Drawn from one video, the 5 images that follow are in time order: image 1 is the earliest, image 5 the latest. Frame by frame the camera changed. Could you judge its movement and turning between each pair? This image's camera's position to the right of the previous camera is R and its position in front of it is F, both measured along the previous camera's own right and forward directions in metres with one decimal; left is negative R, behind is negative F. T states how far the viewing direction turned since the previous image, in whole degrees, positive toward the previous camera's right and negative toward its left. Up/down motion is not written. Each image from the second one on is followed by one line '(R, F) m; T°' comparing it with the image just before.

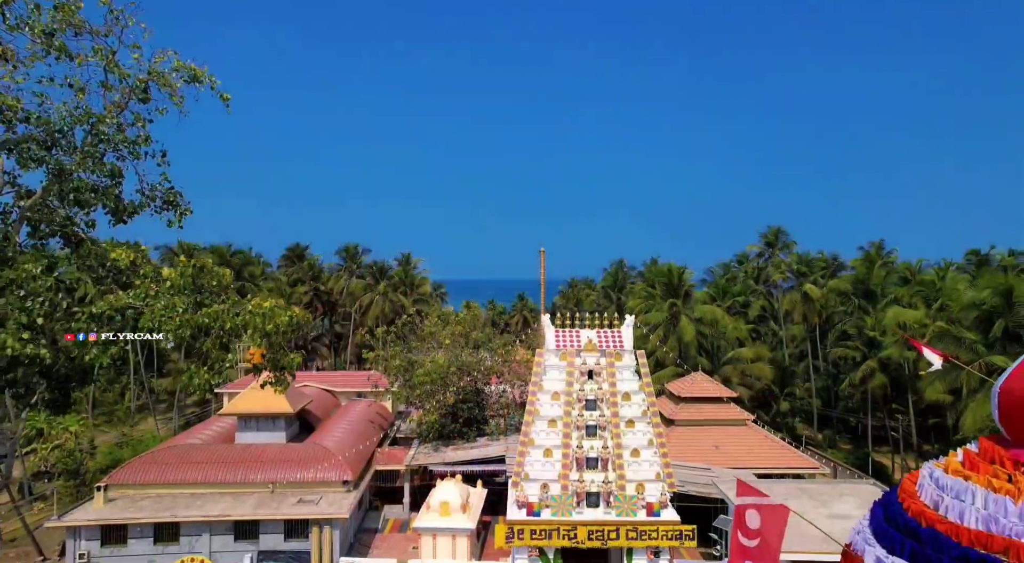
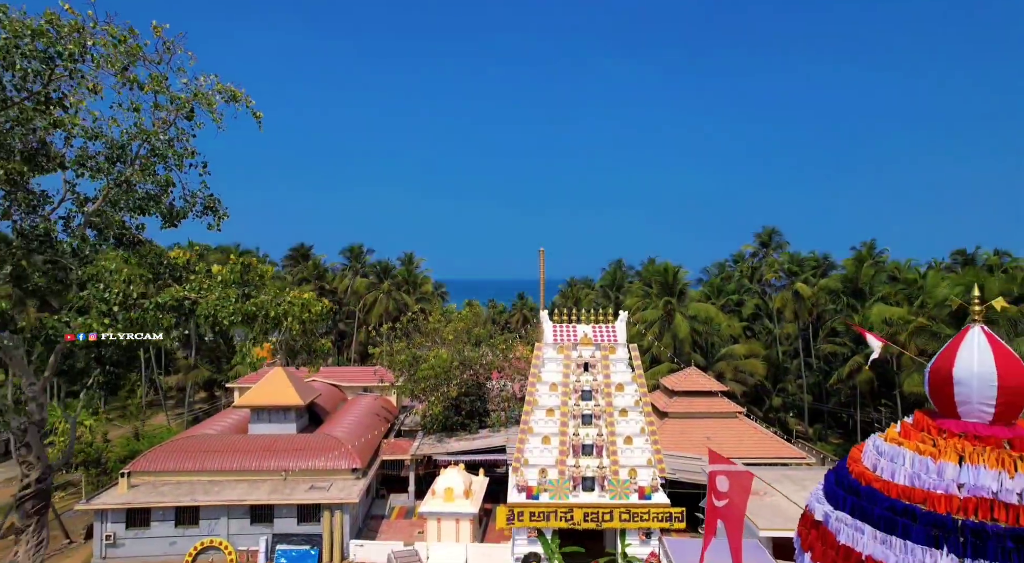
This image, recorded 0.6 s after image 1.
(0.0, -1.0) m; 0°
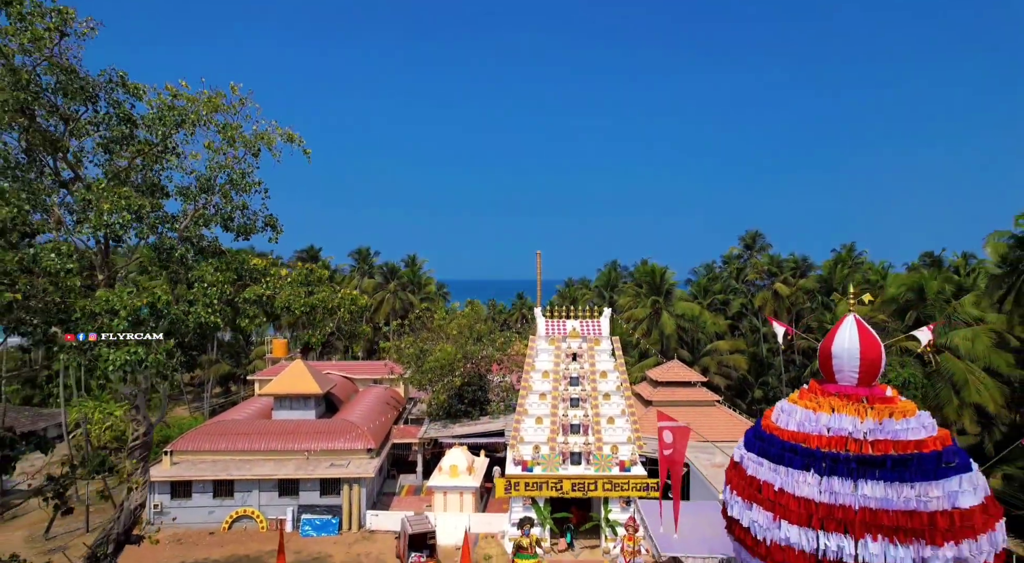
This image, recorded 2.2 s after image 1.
(+0.1, -2.5) m; 0°
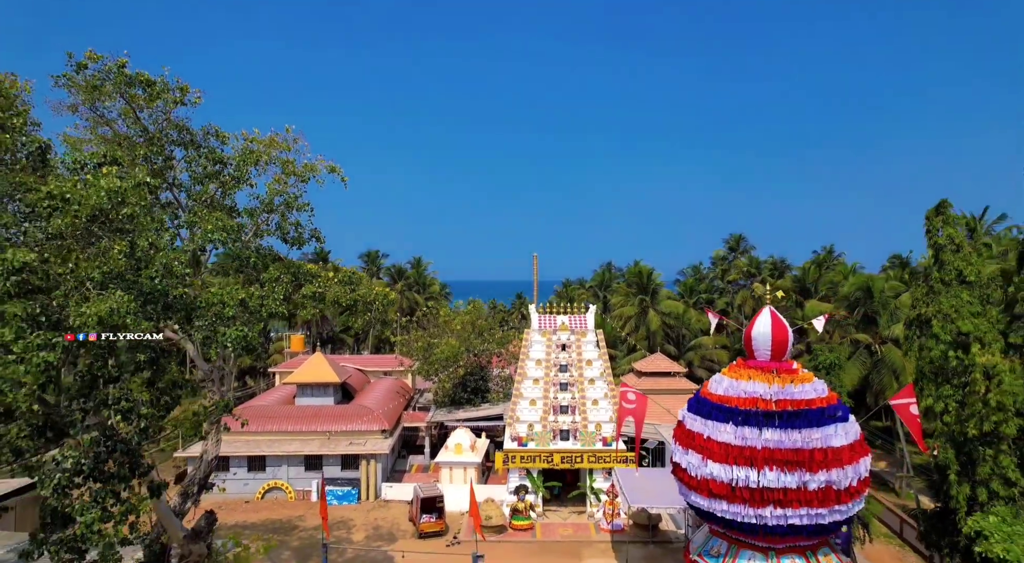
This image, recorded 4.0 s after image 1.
(+0.1, -2.9) m; 0°
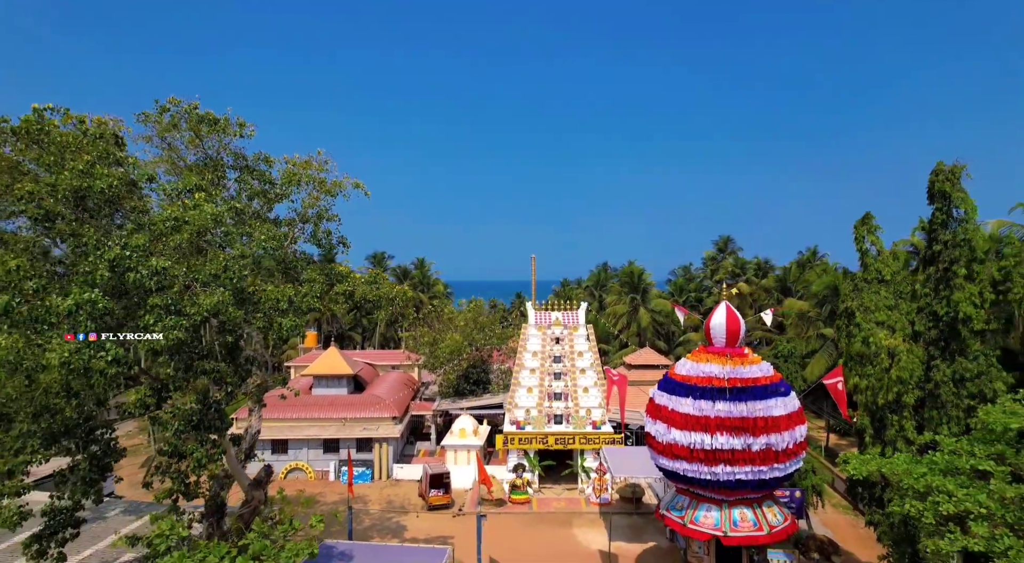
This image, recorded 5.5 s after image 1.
(0.0, -2.4) m; 0°
